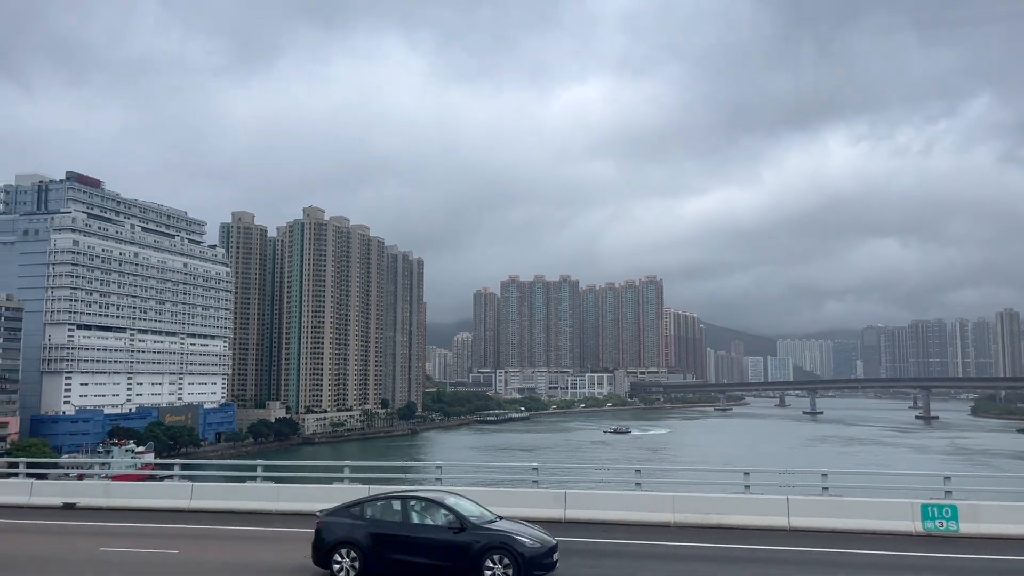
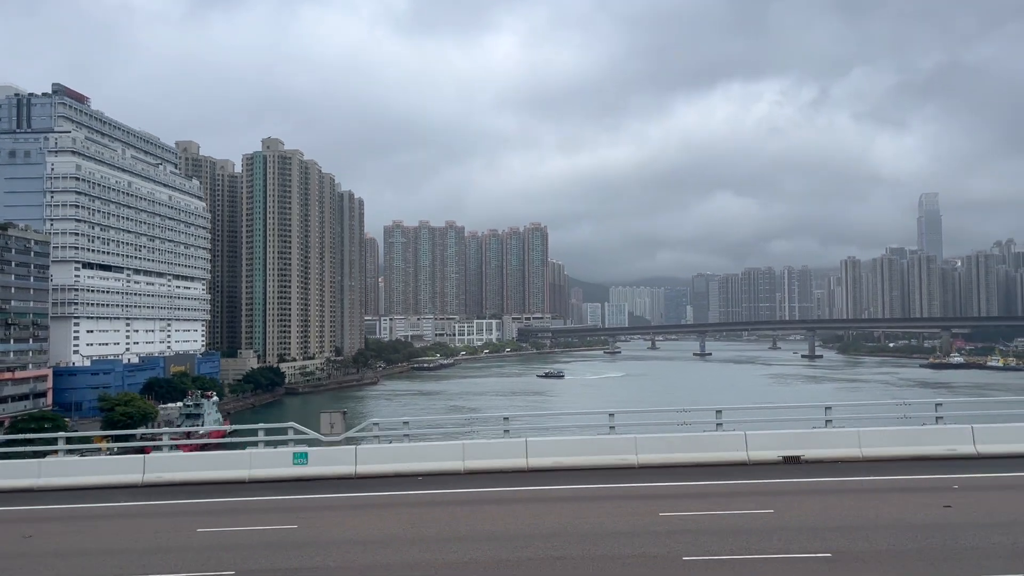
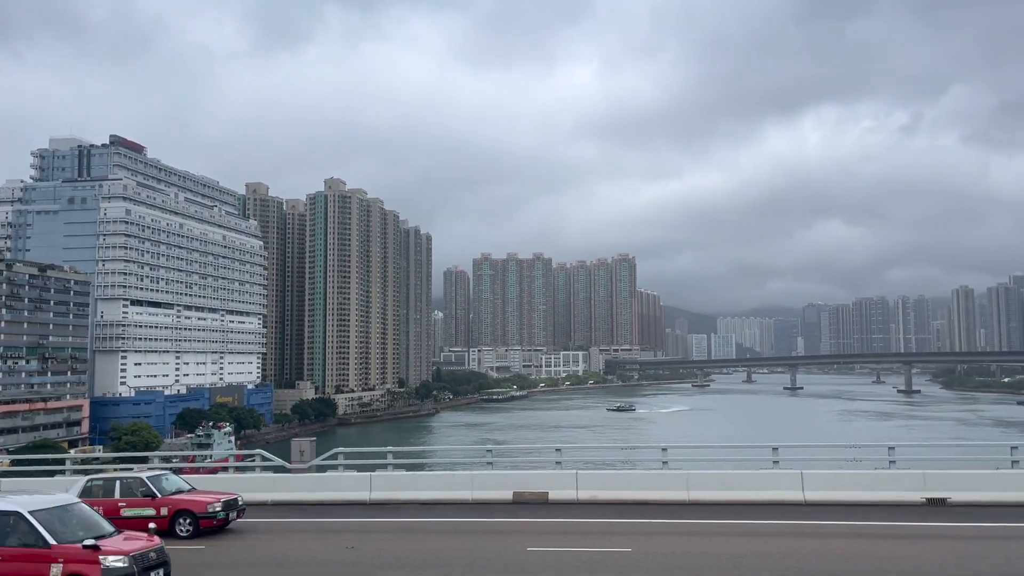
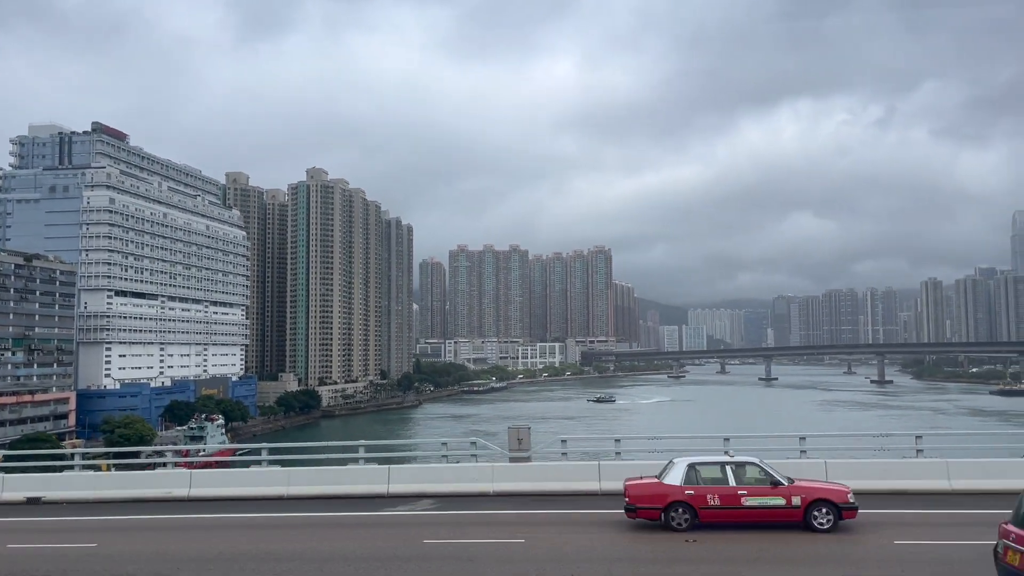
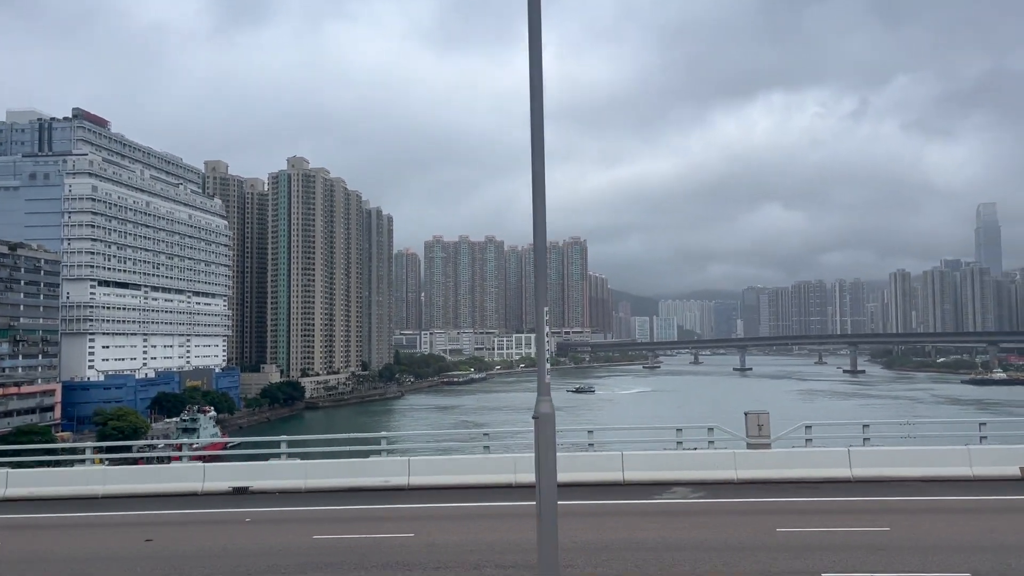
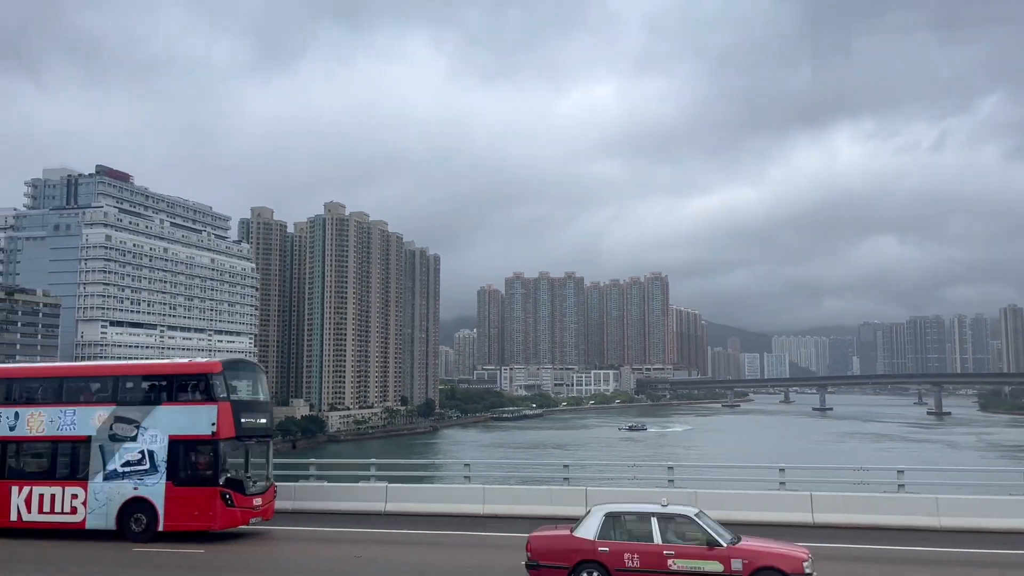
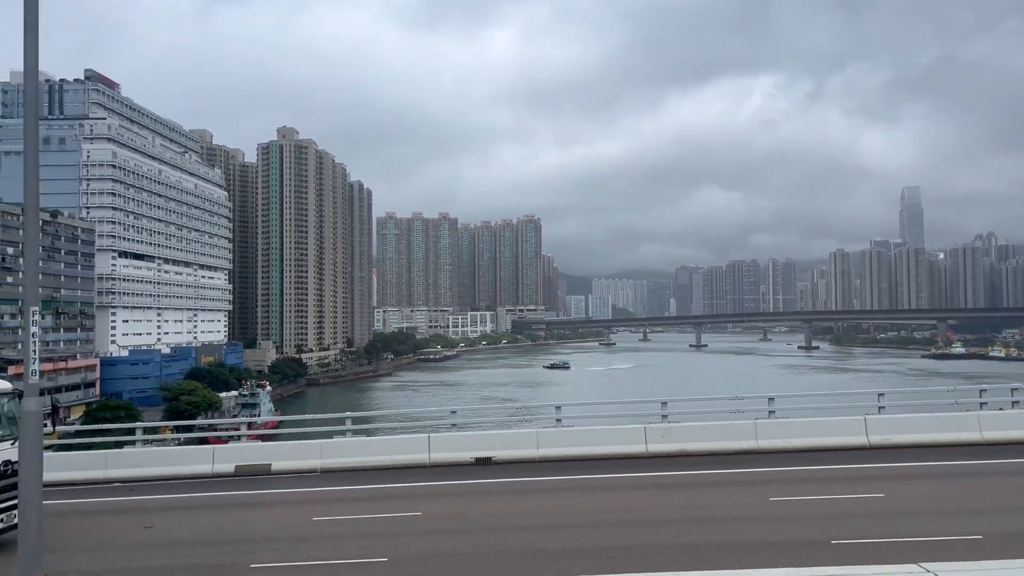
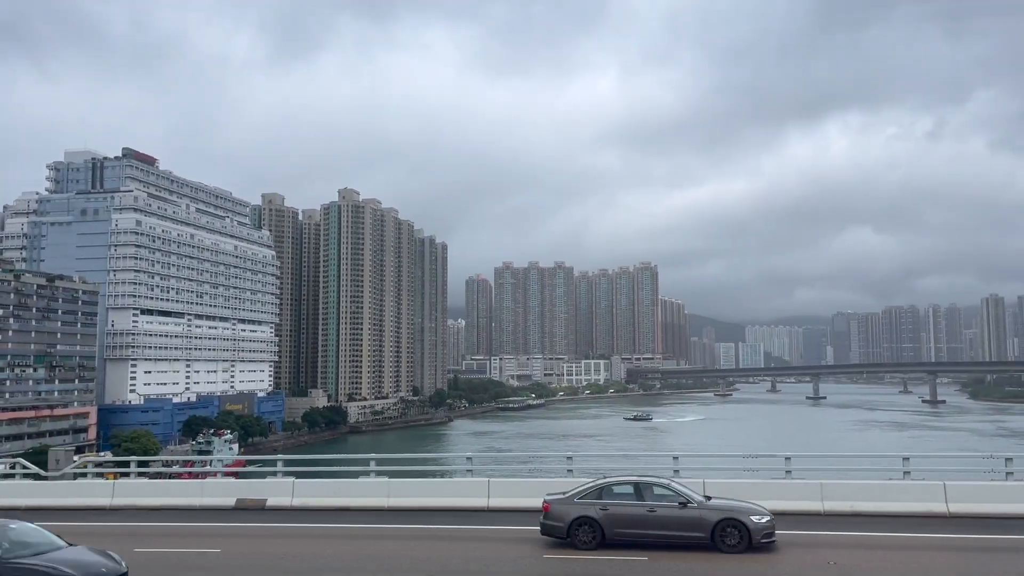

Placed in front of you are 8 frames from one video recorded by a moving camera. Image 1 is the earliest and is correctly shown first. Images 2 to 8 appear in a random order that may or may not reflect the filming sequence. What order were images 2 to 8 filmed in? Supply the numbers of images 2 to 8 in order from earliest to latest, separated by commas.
6, 8, 3, 4, 5, 2, 7
